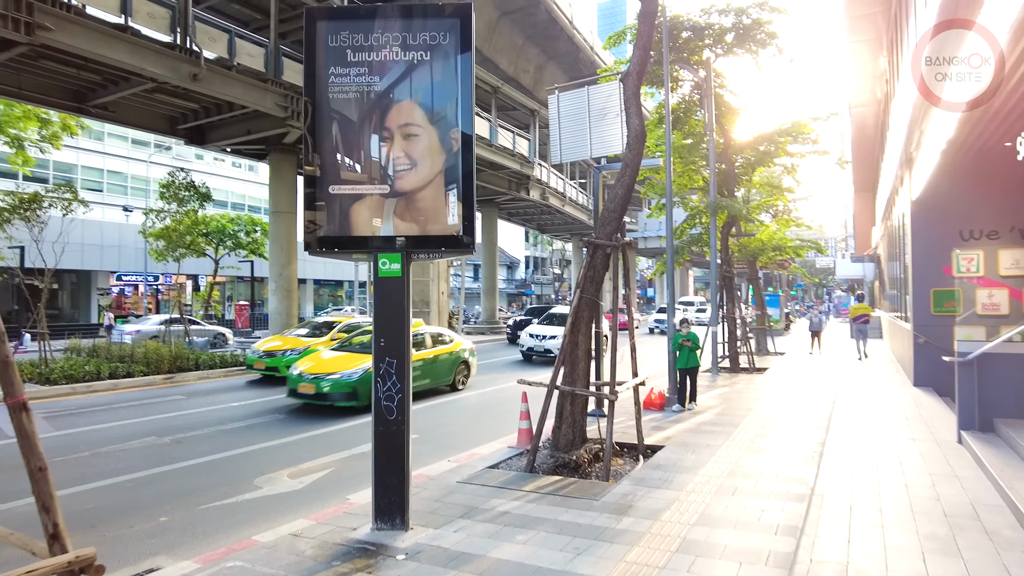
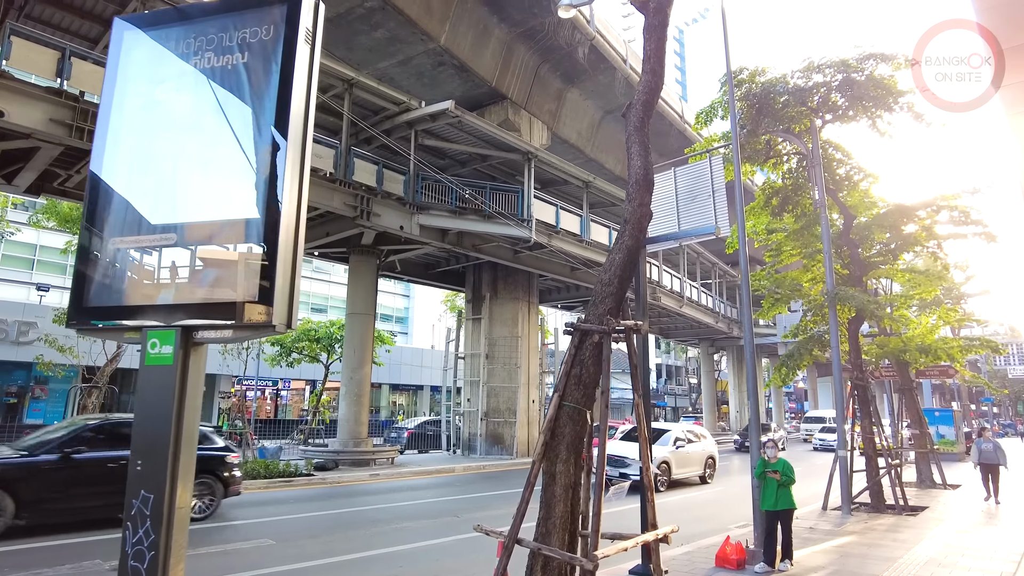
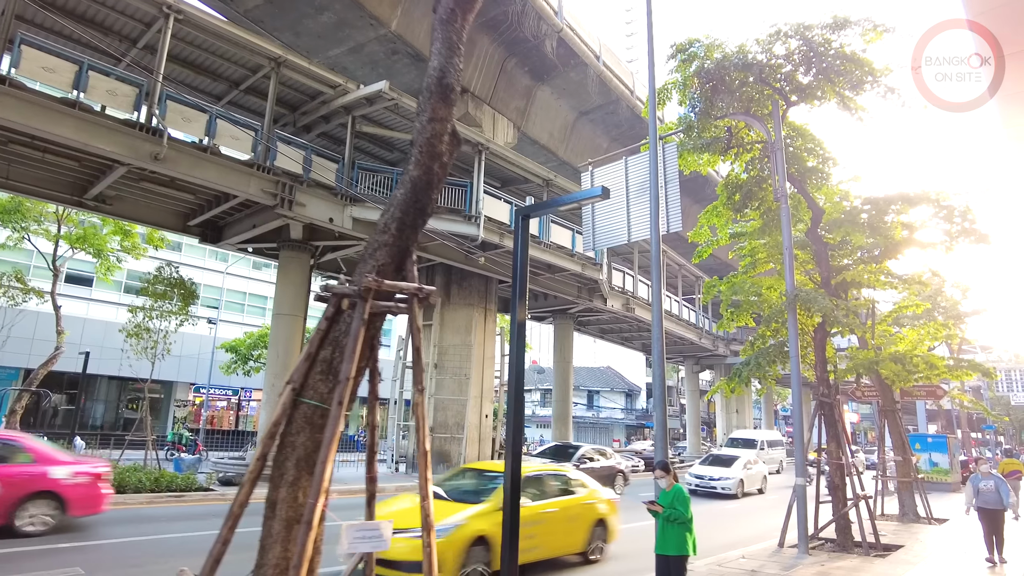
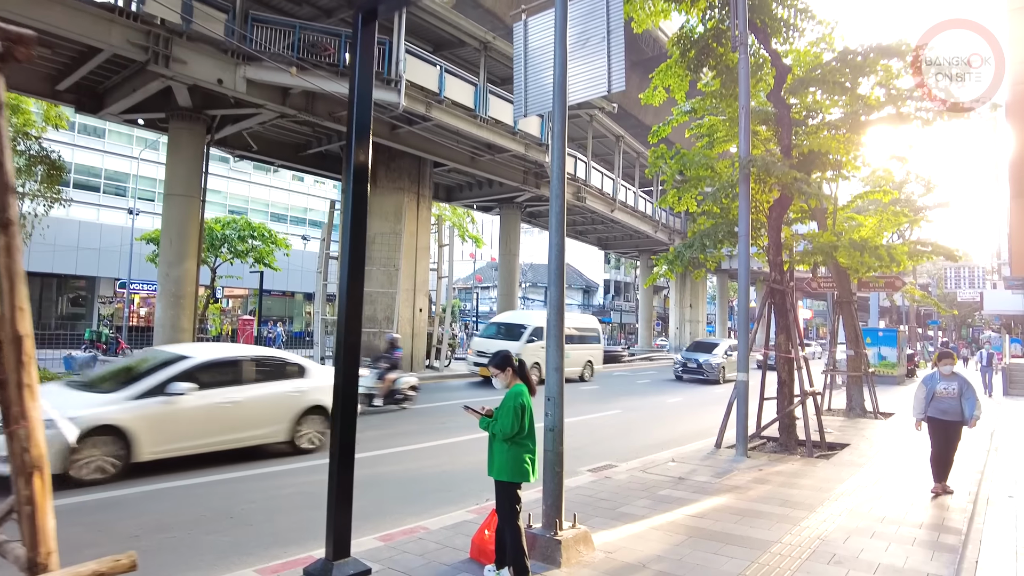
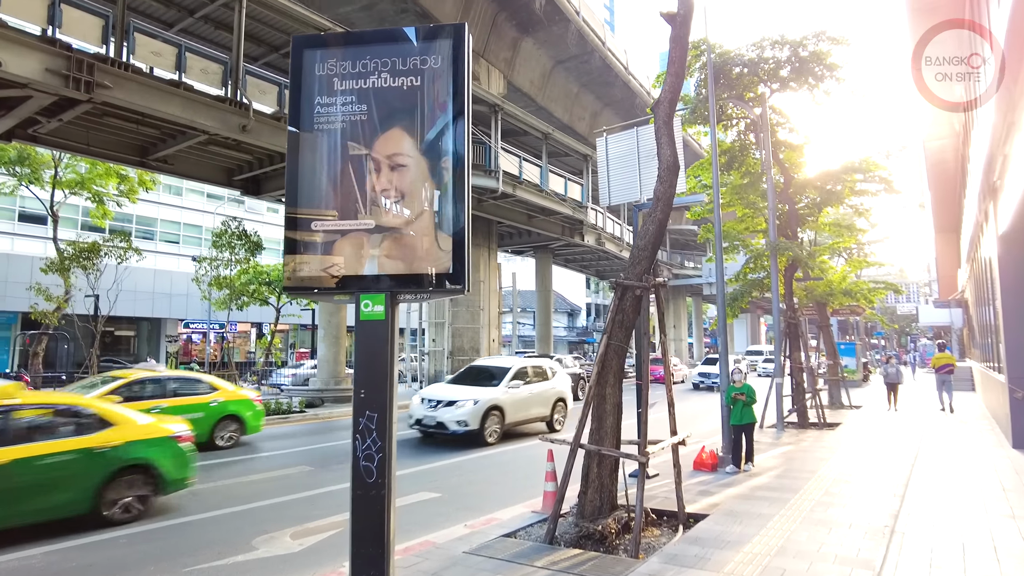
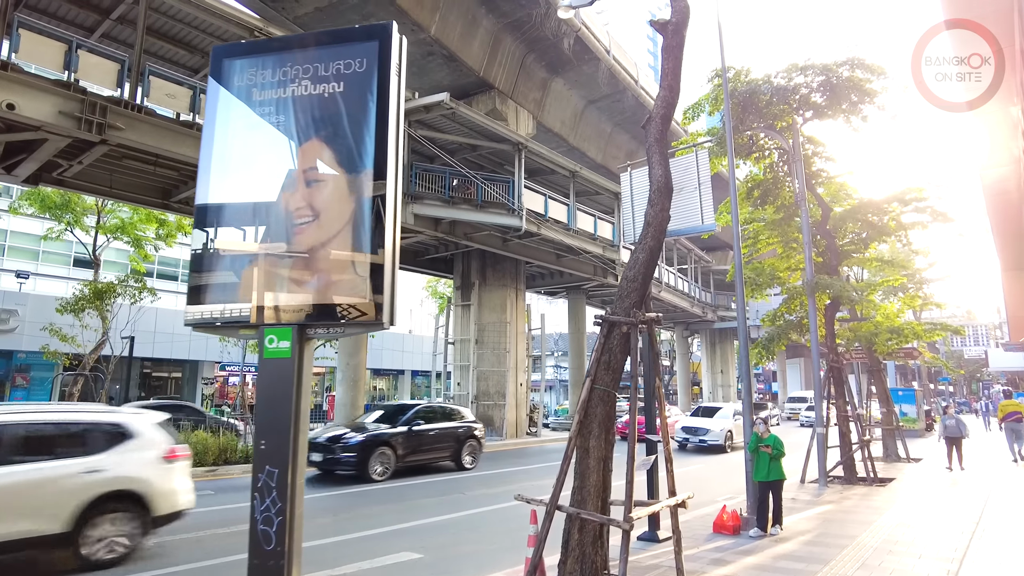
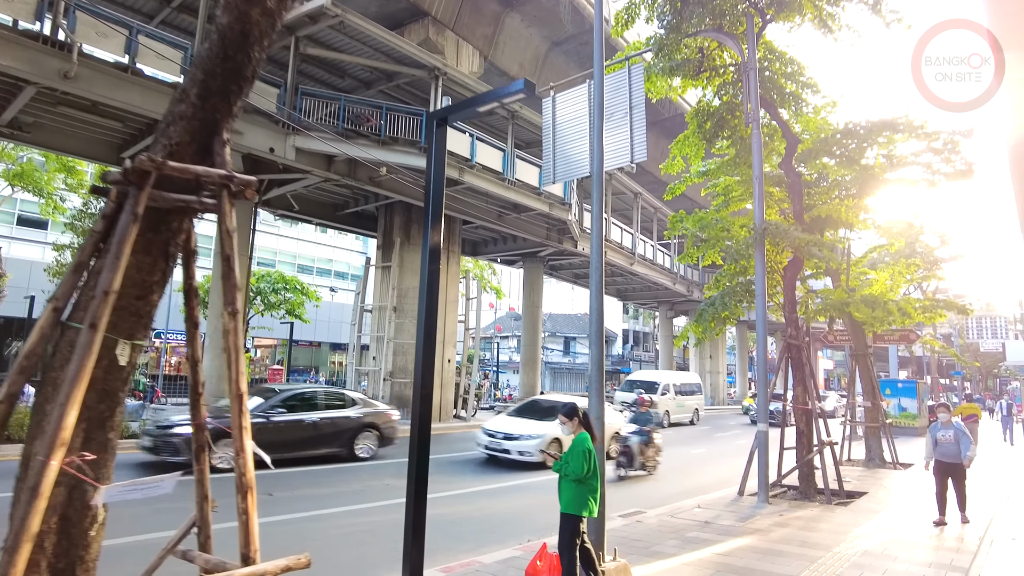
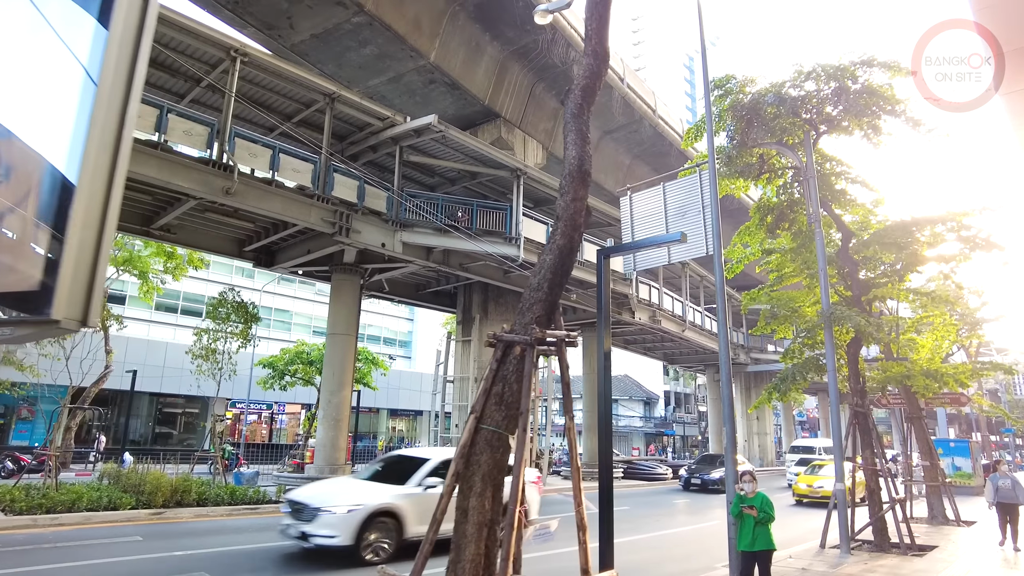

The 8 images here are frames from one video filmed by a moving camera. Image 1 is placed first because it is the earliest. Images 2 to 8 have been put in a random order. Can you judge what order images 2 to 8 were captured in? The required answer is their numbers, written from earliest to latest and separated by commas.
5, 6, 2, 8, 3, 7, 4
